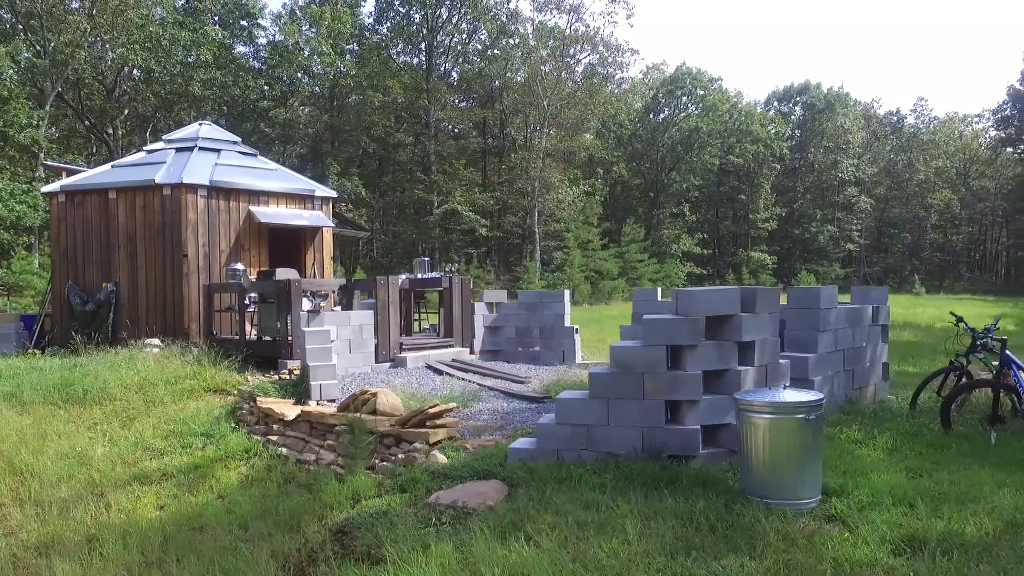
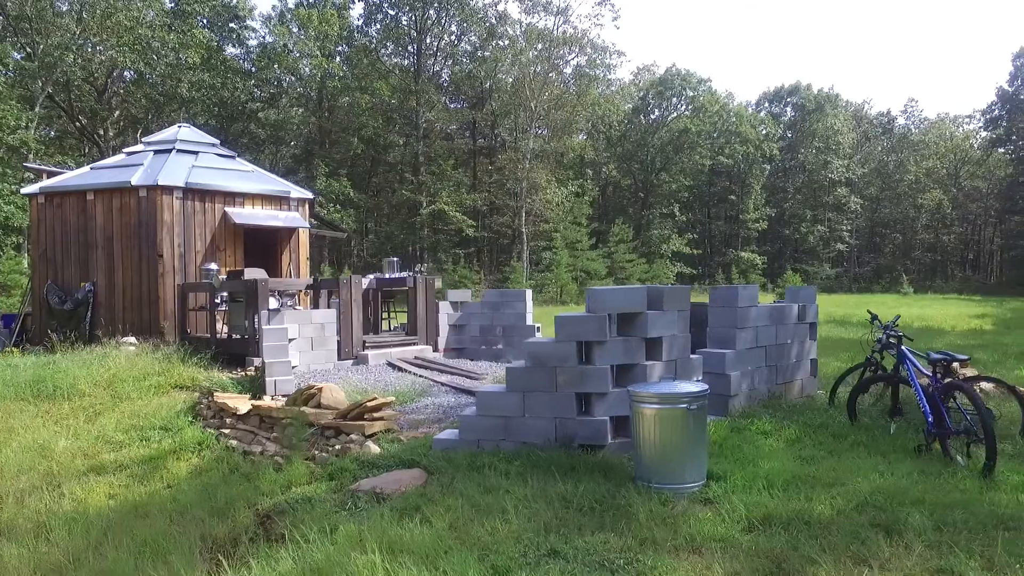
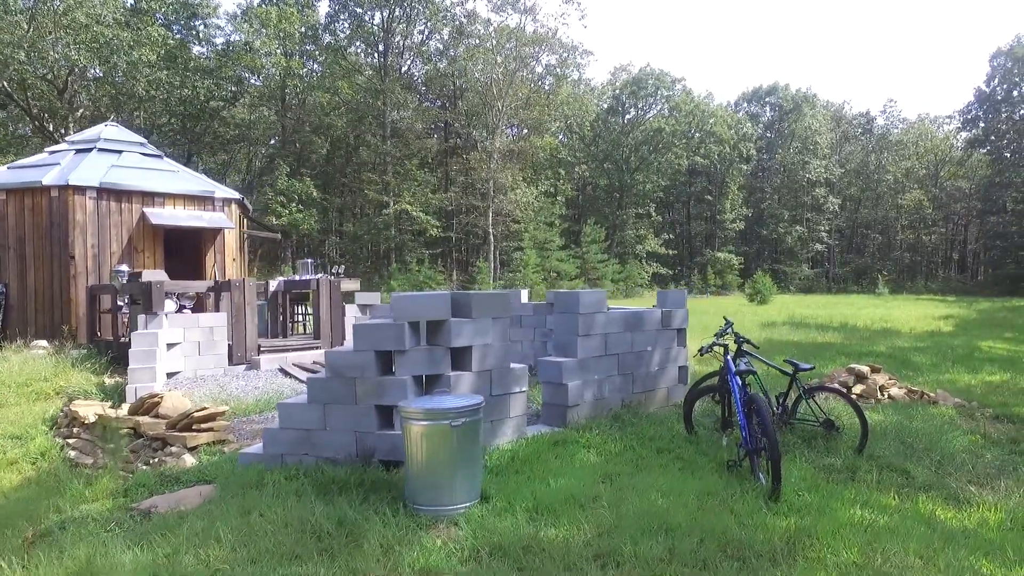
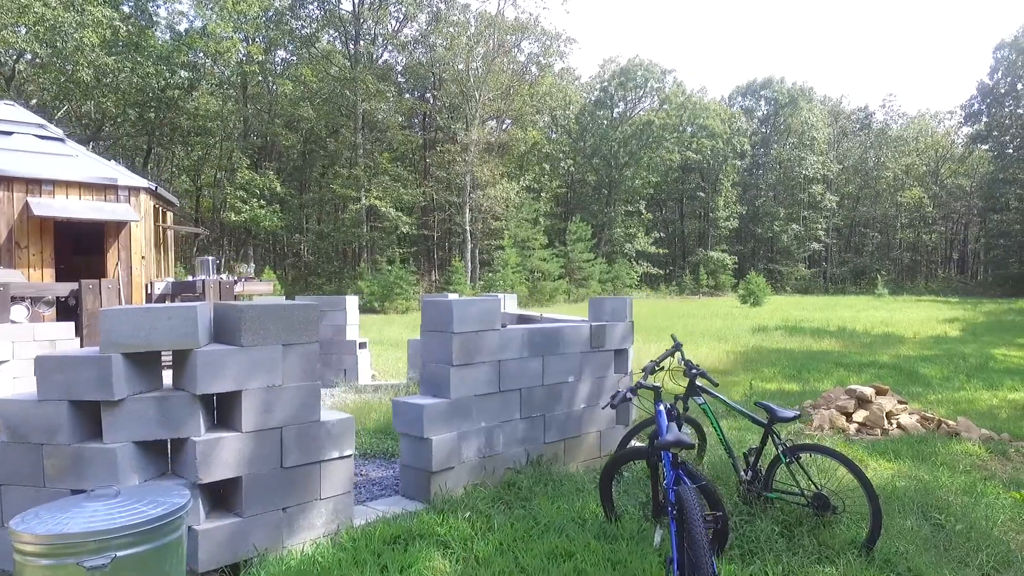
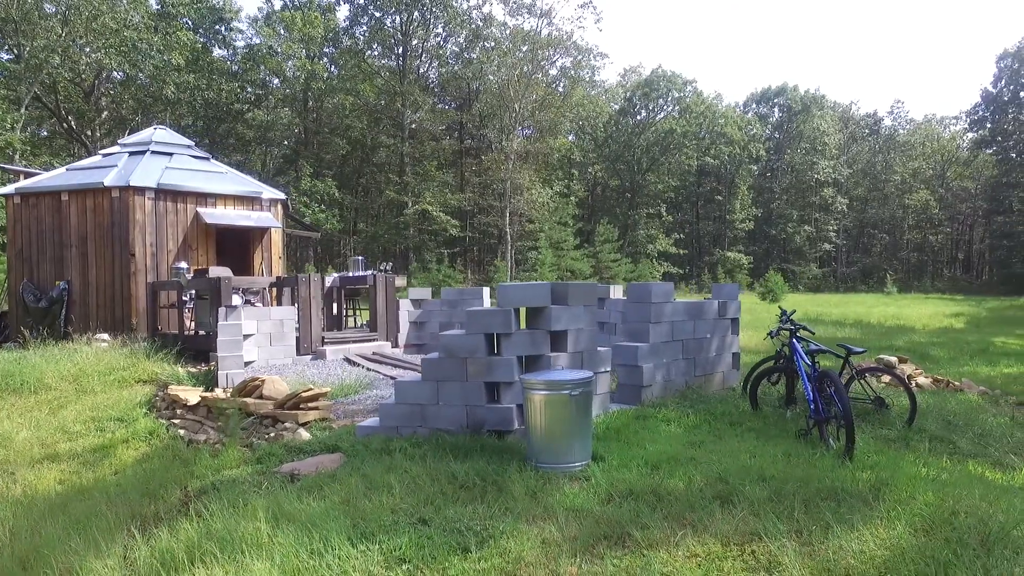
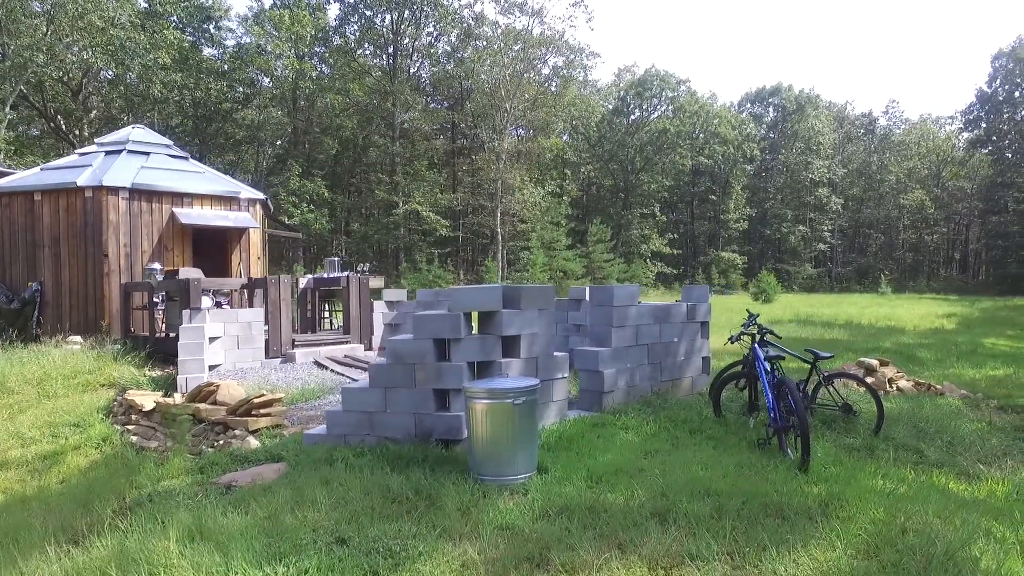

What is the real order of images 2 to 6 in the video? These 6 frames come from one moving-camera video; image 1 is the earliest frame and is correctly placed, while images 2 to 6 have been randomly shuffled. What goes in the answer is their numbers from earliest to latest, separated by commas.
2, 5, 6, 3, 4
